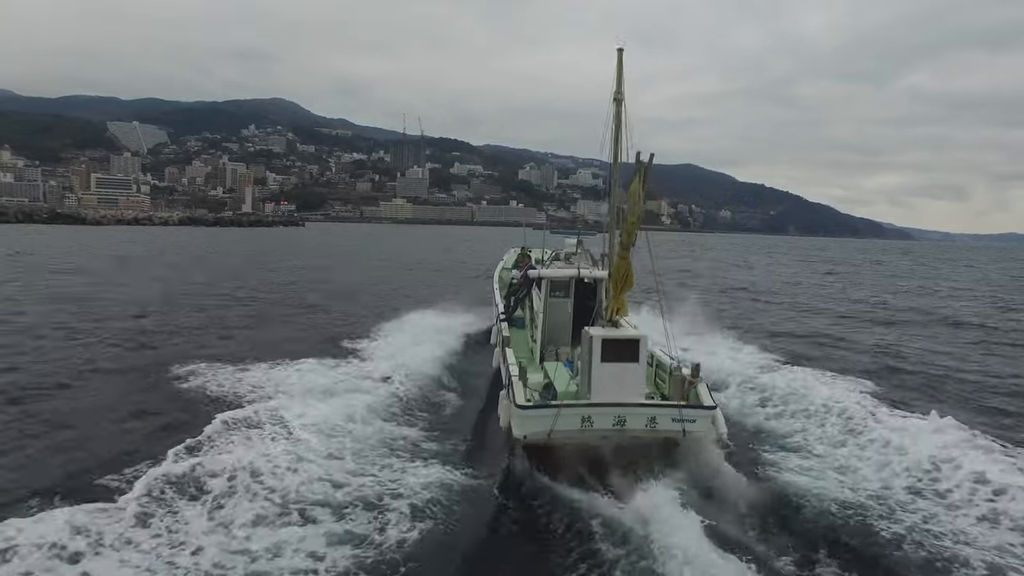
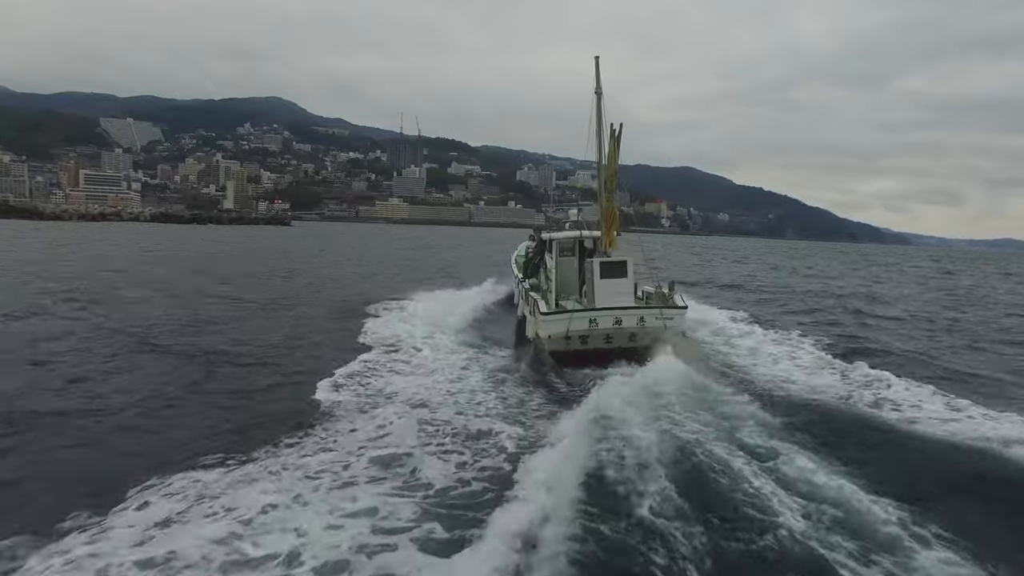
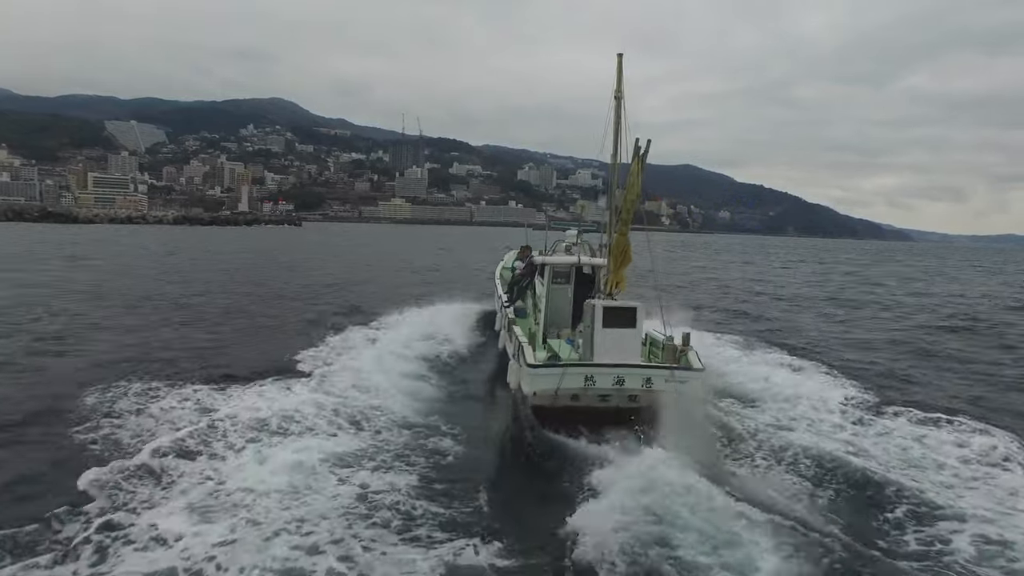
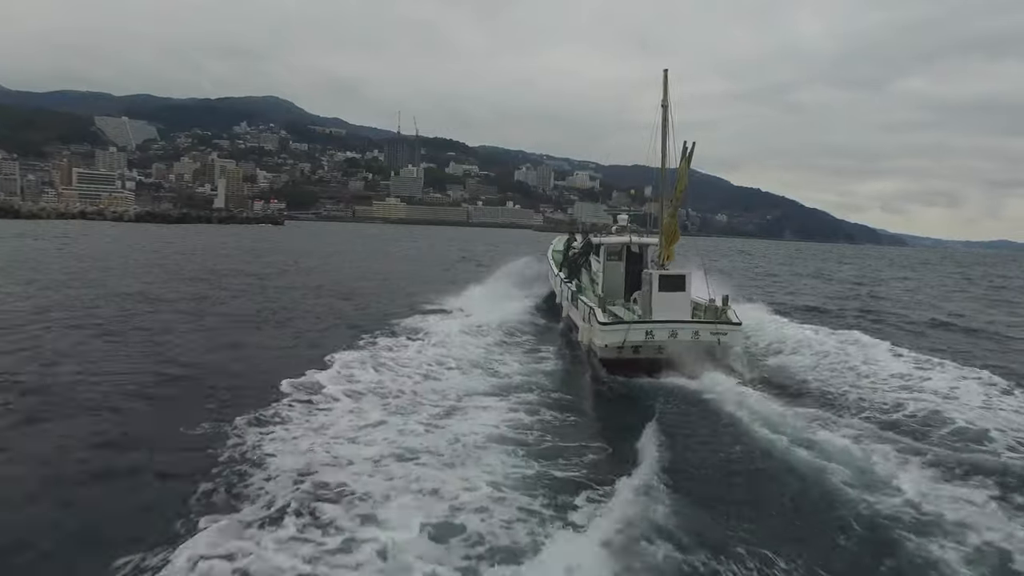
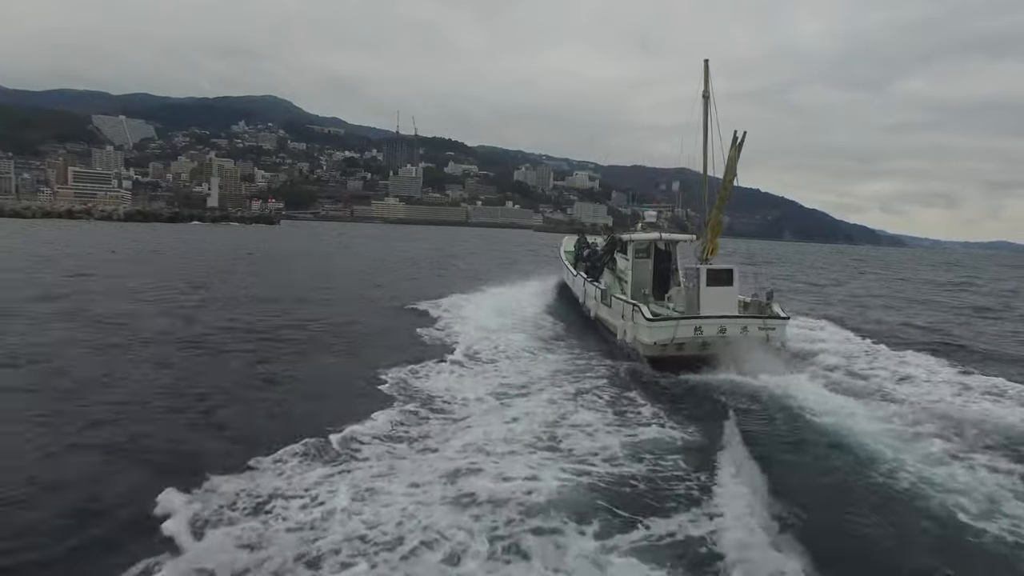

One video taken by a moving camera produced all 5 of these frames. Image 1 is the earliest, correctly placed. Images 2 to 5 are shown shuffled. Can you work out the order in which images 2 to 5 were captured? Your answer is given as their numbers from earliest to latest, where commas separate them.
3, 2, 4, 5
